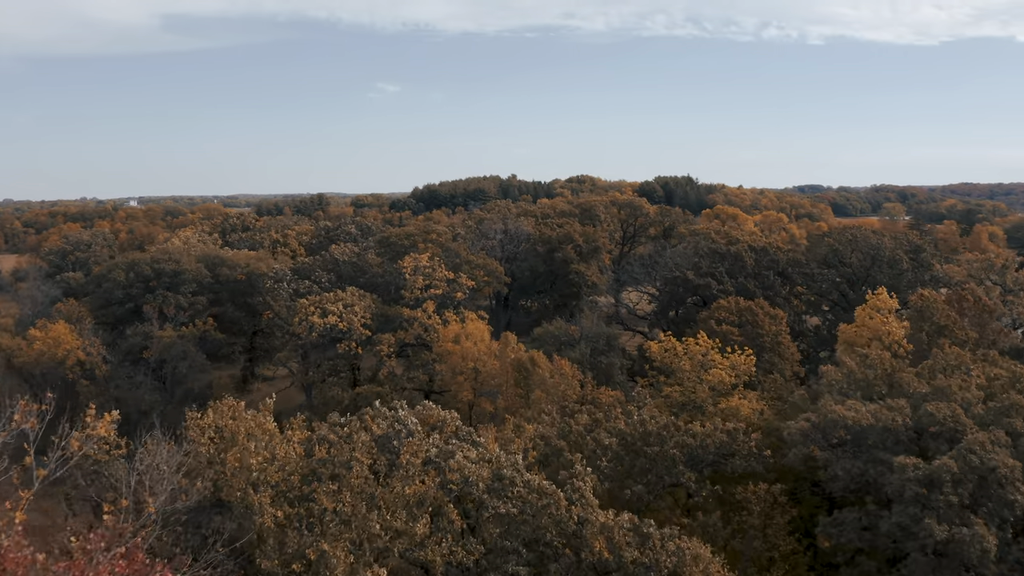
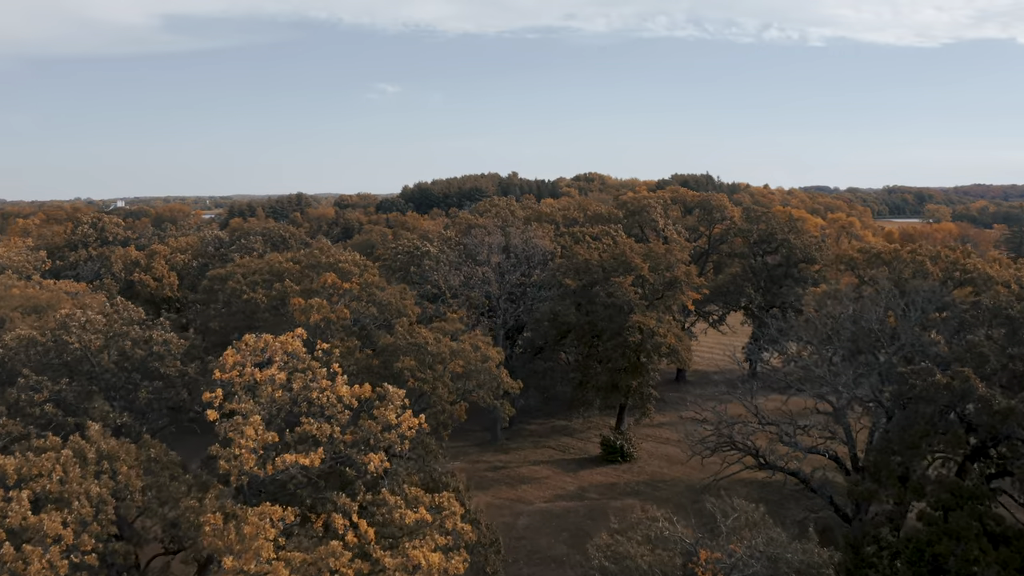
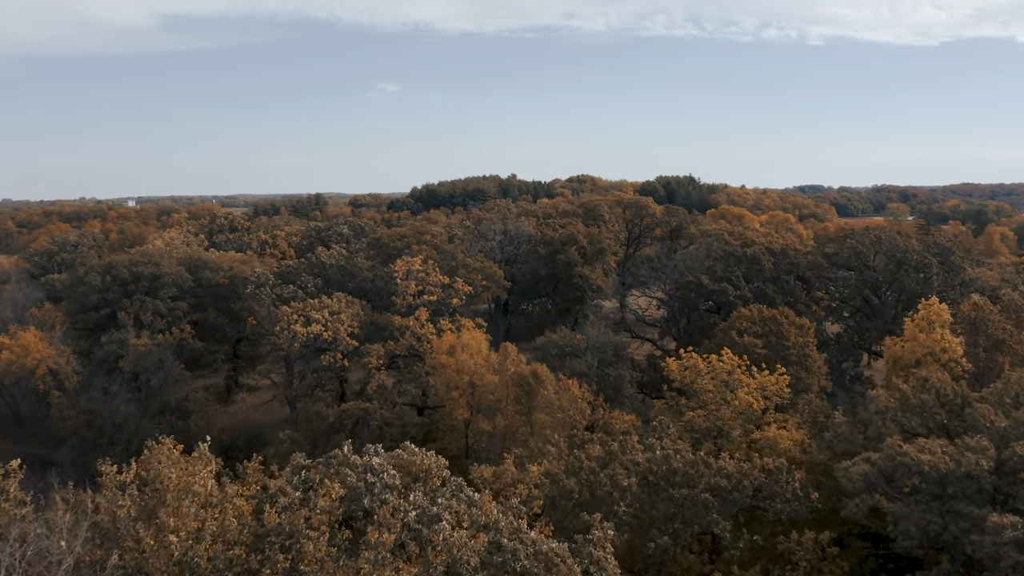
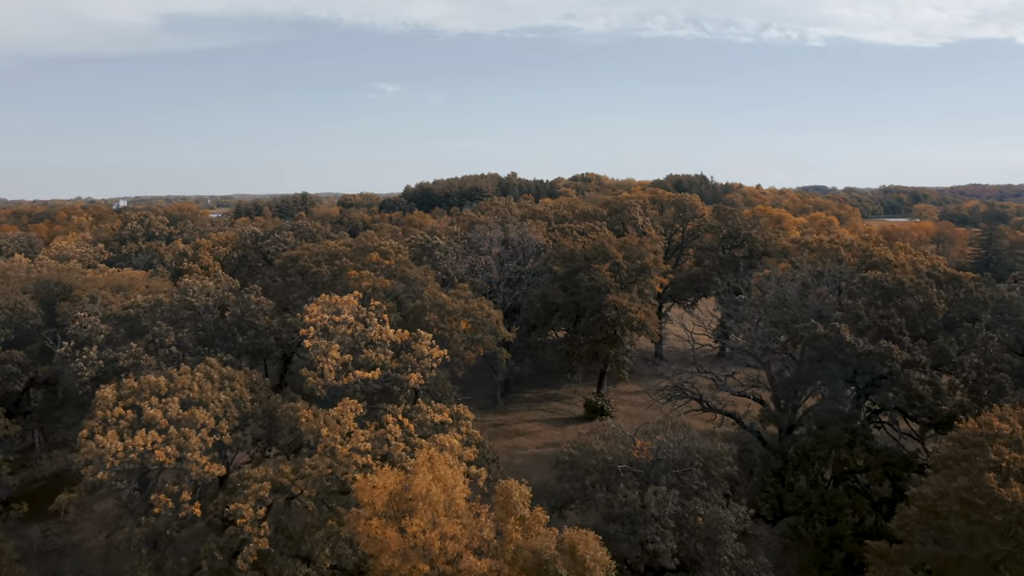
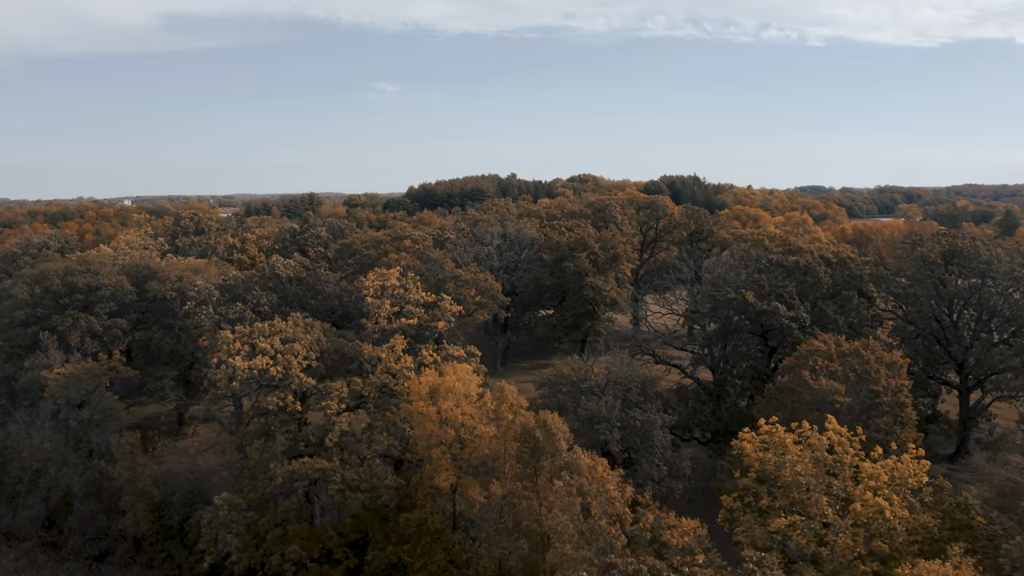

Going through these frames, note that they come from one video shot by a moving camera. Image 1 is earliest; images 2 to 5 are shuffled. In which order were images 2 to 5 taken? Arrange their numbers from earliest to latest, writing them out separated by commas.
3, 5, 4, 2
